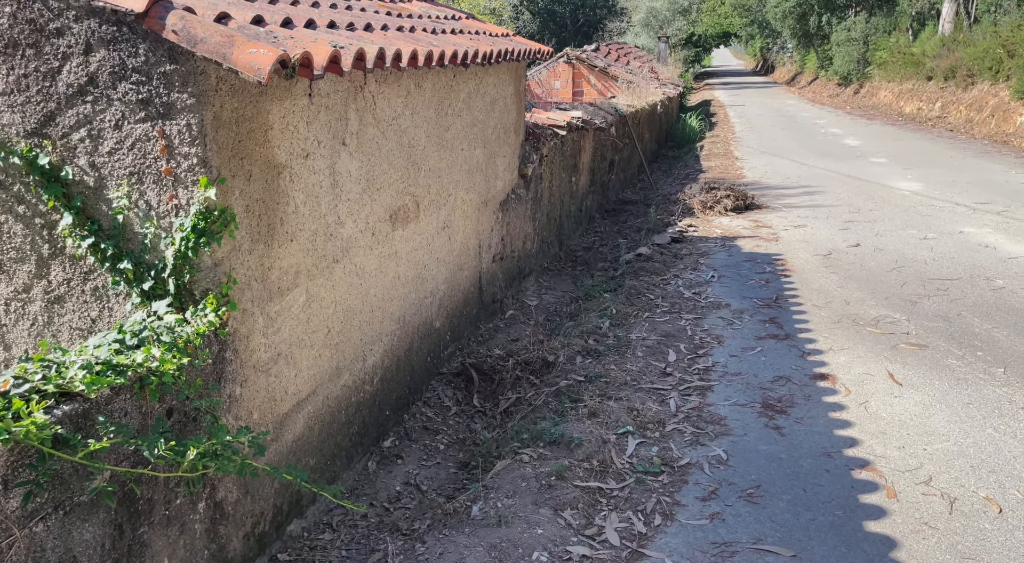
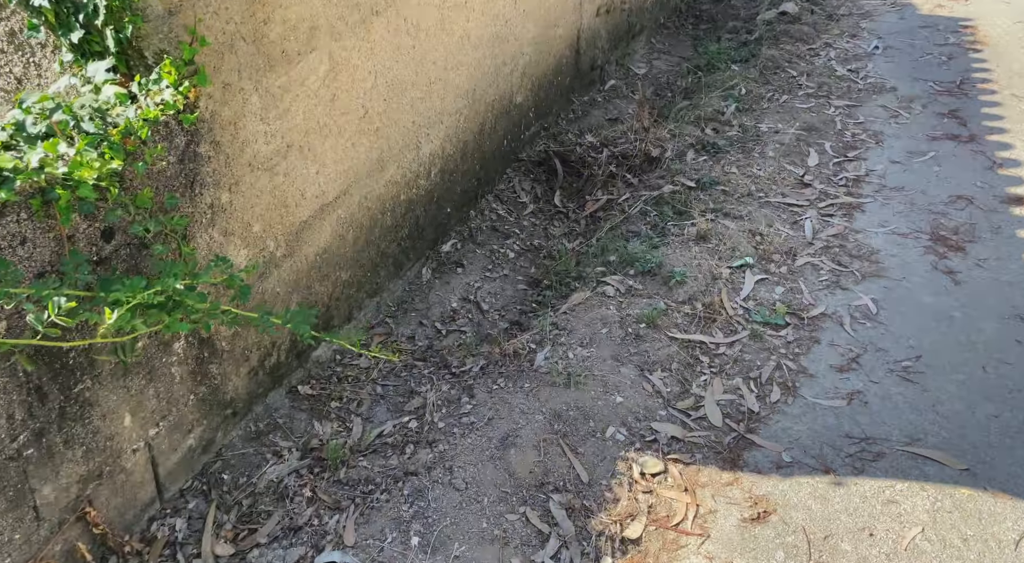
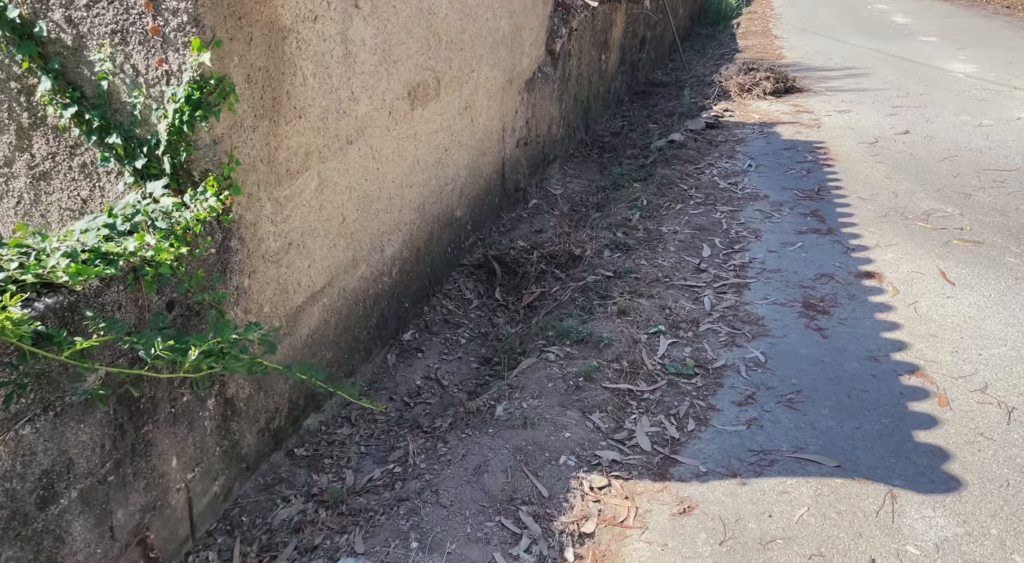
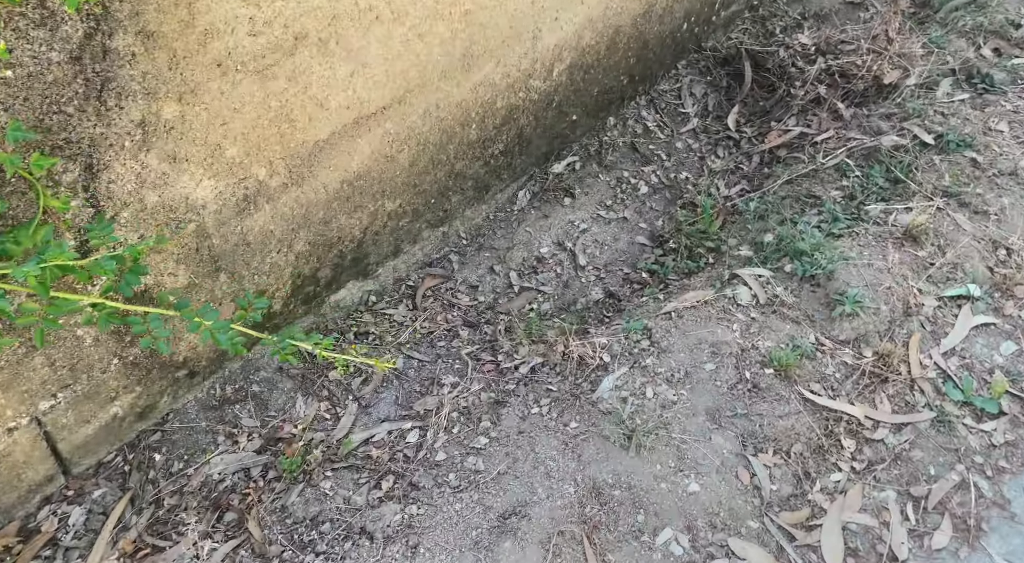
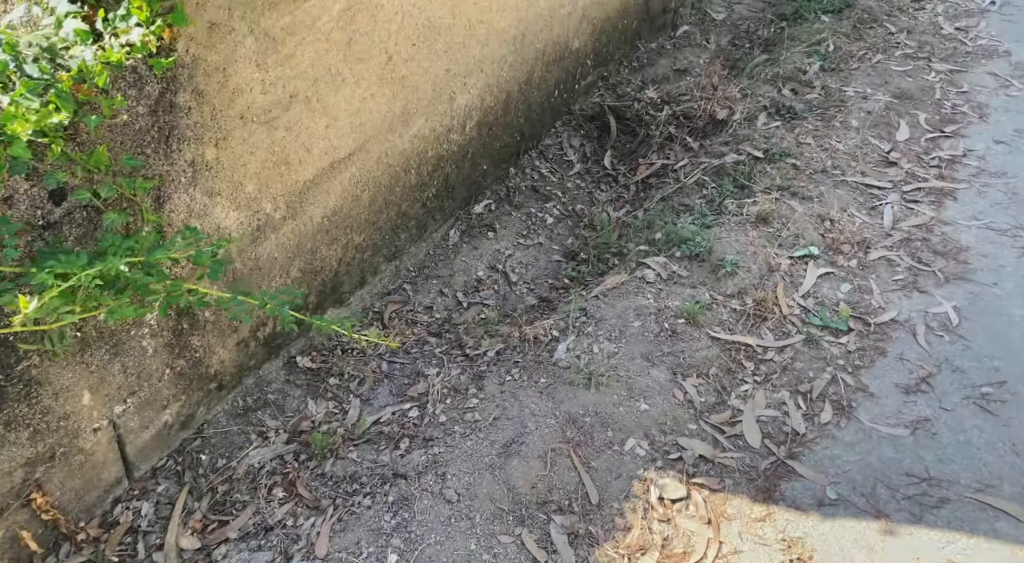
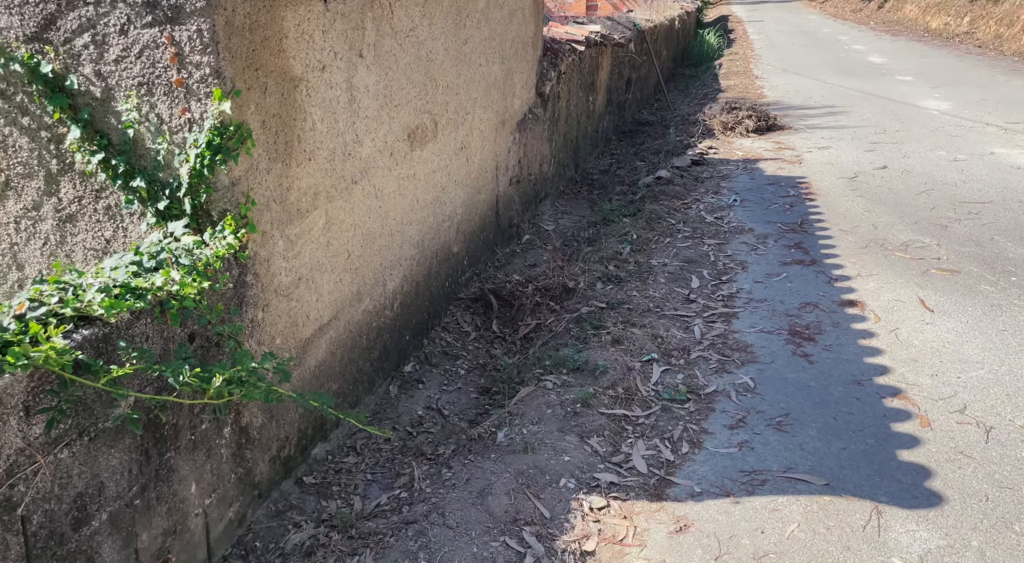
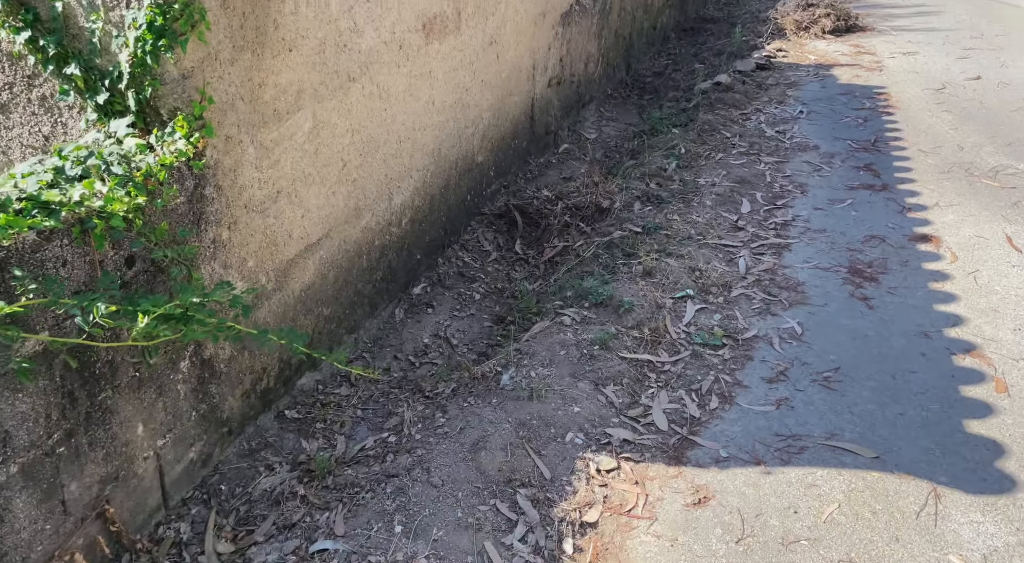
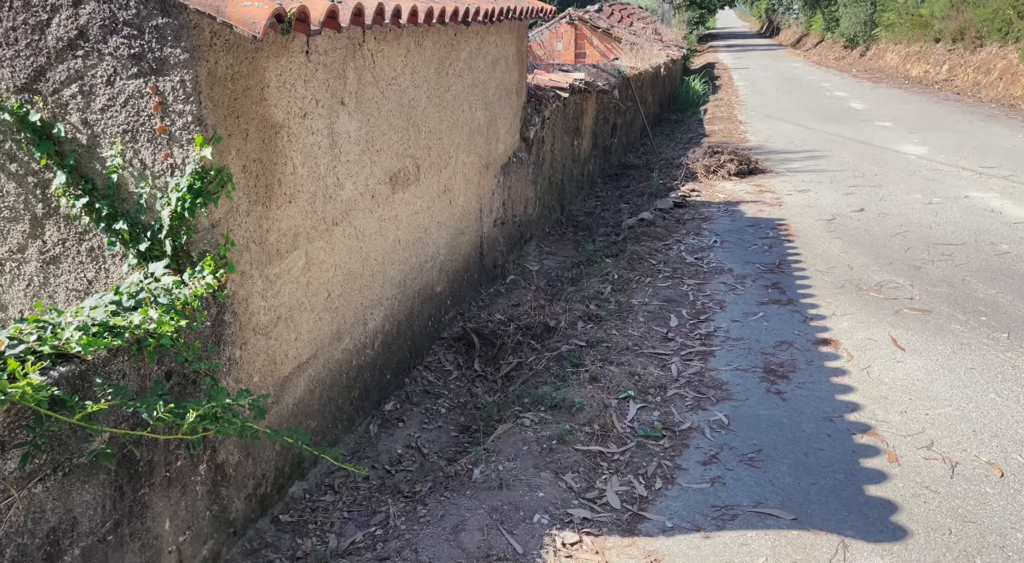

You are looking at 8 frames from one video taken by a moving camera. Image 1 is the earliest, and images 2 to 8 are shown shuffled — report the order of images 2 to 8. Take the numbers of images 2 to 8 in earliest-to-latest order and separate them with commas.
8, 6, 3, 7, 2, 5, 4
